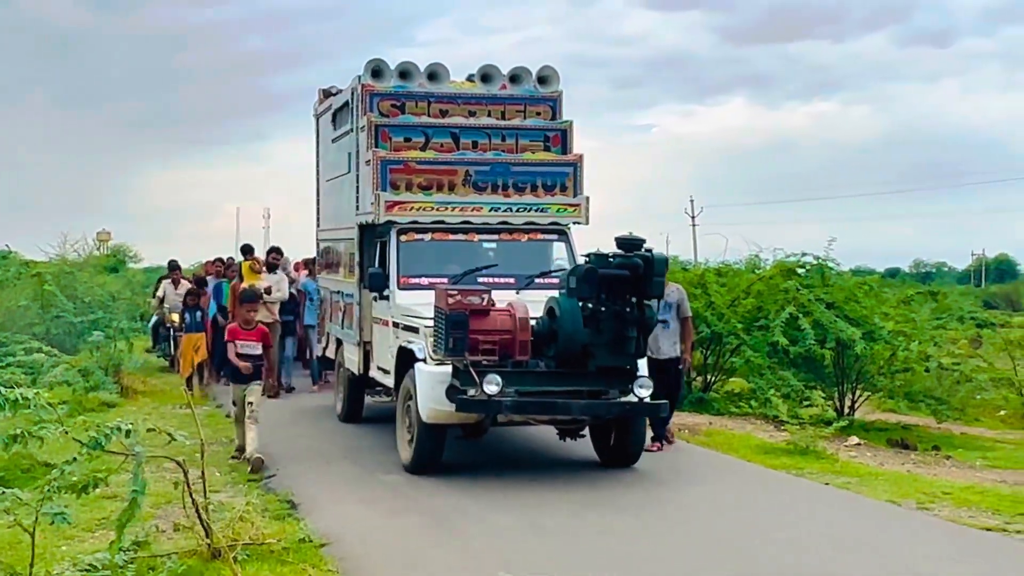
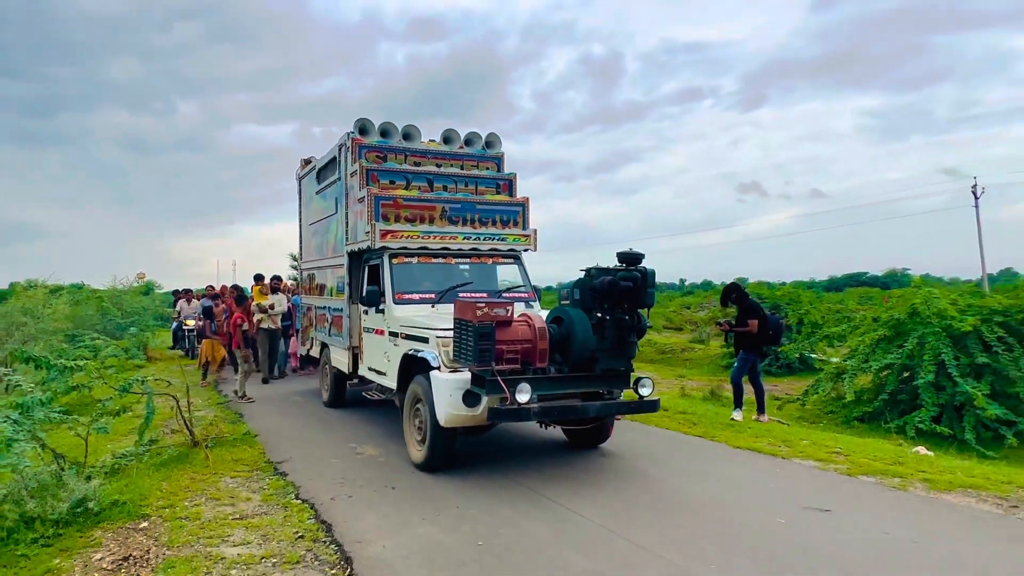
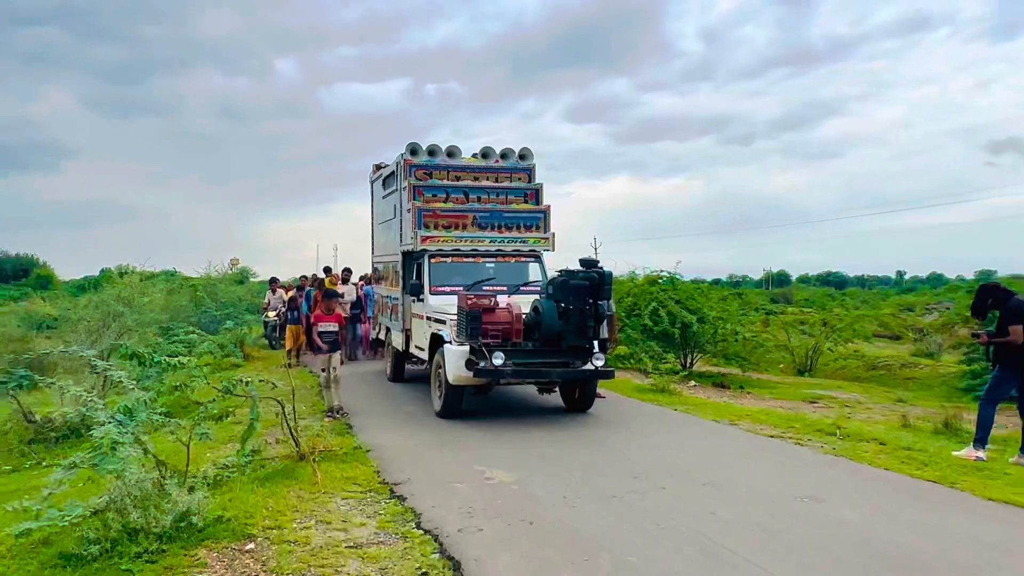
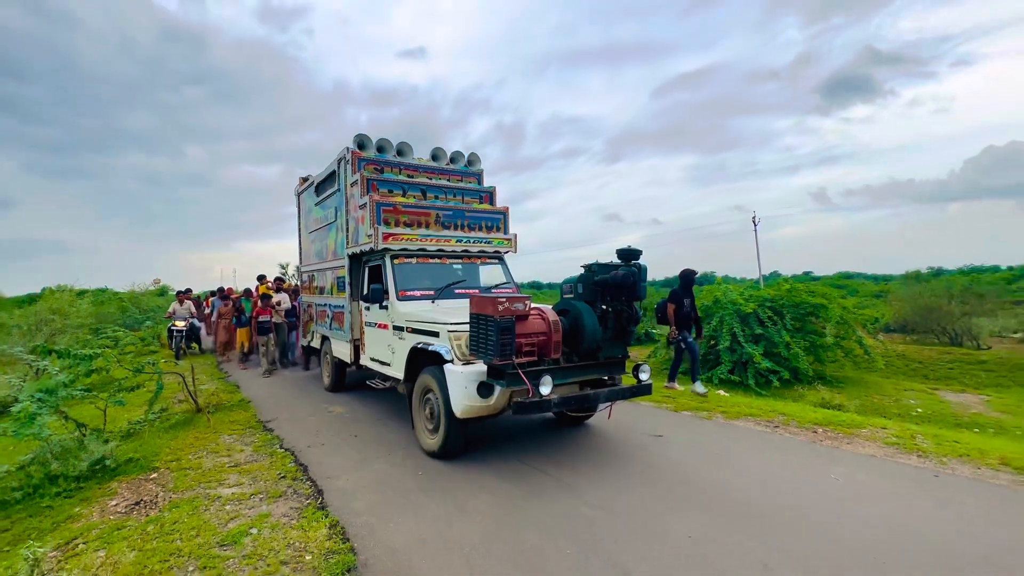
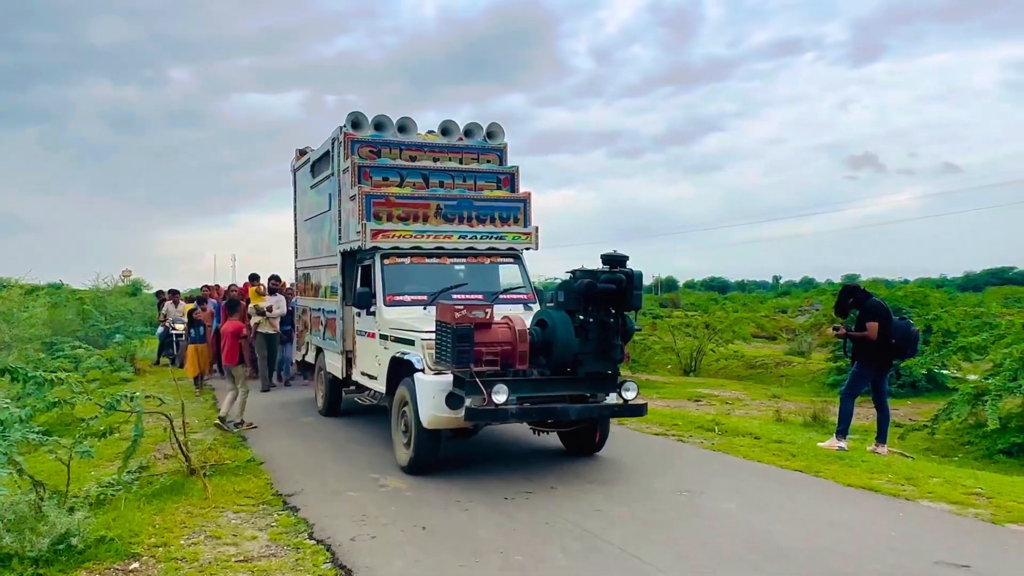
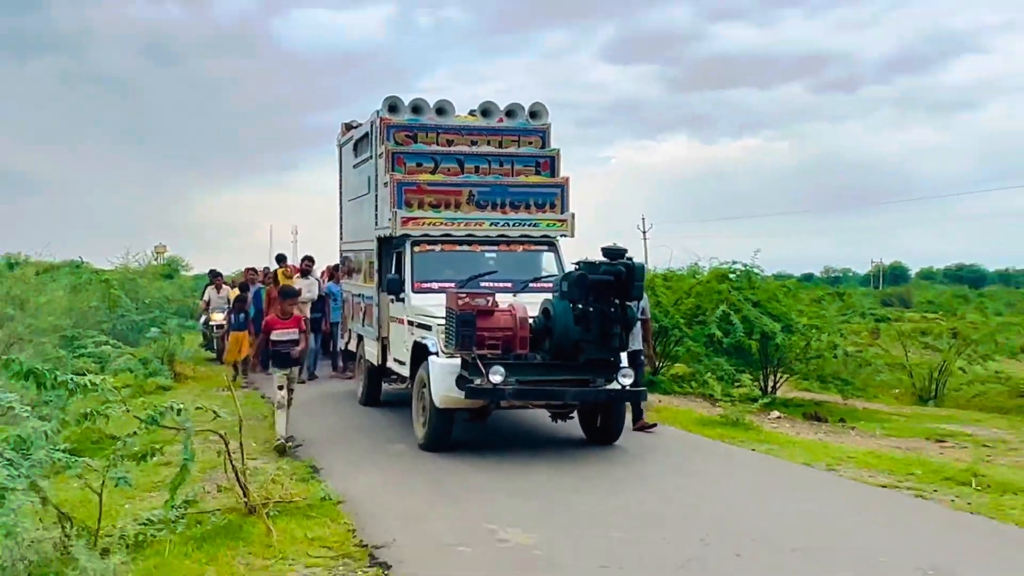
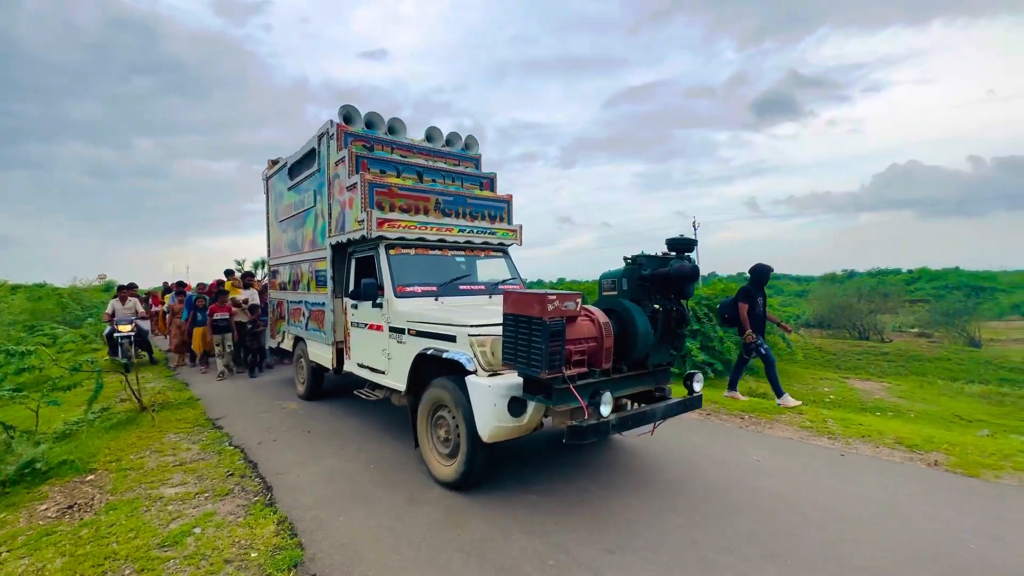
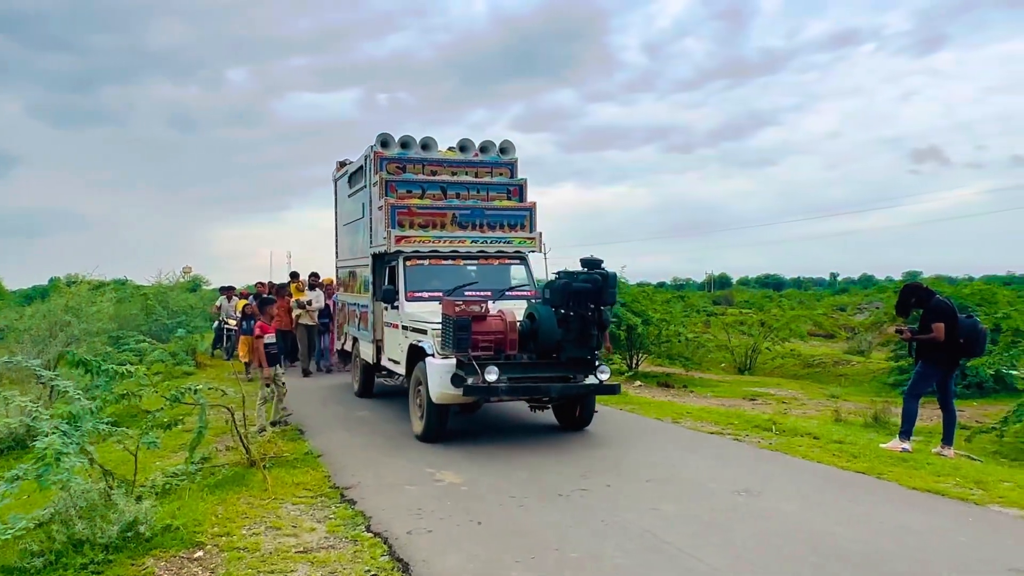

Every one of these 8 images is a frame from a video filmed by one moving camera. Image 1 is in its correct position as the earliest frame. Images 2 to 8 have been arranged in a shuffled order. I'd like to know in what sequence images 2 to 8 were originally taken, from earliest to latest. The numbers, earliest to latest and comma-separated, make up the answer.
6, 3, 8, 5, 2, 4, 7
